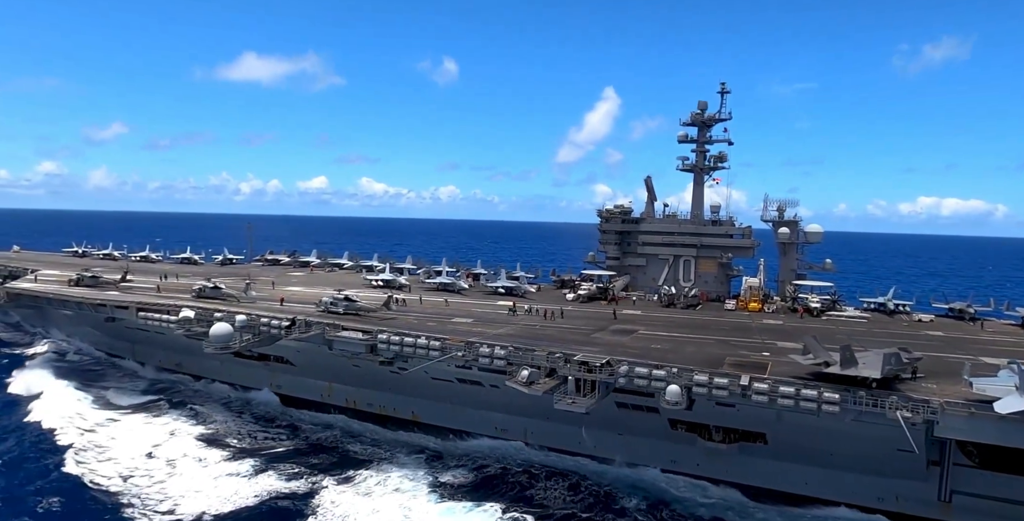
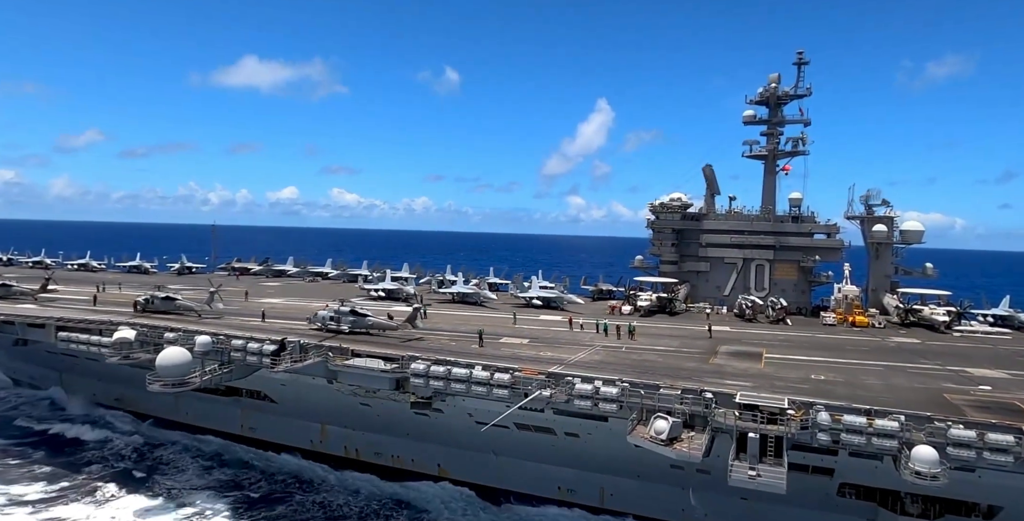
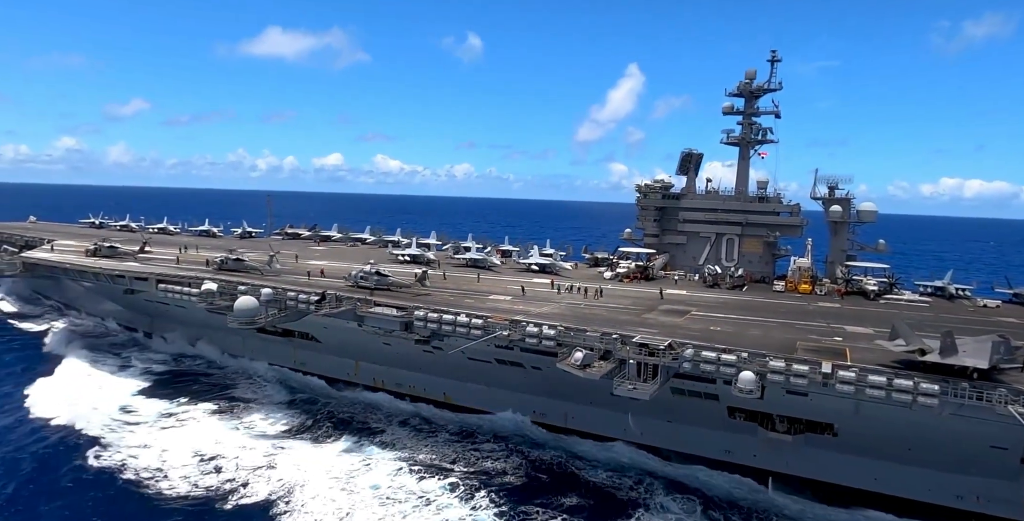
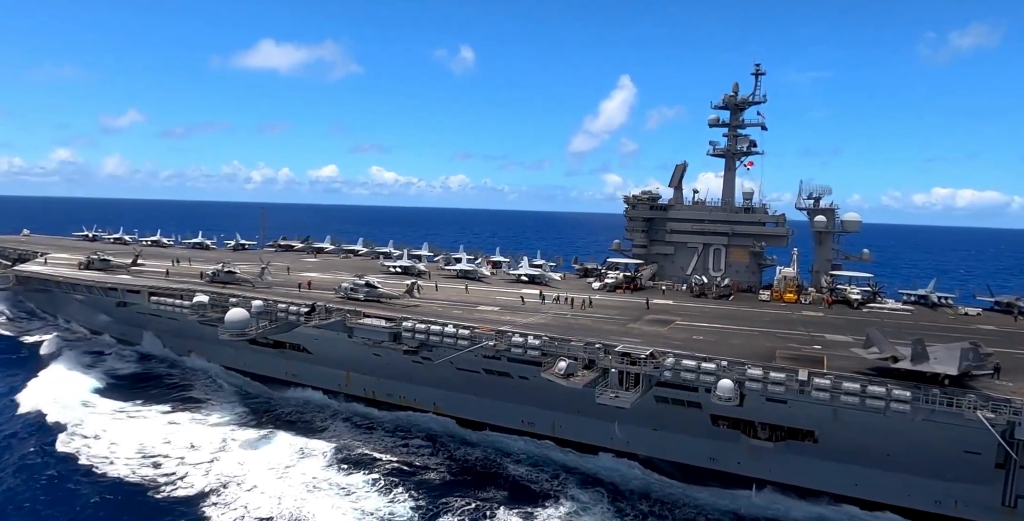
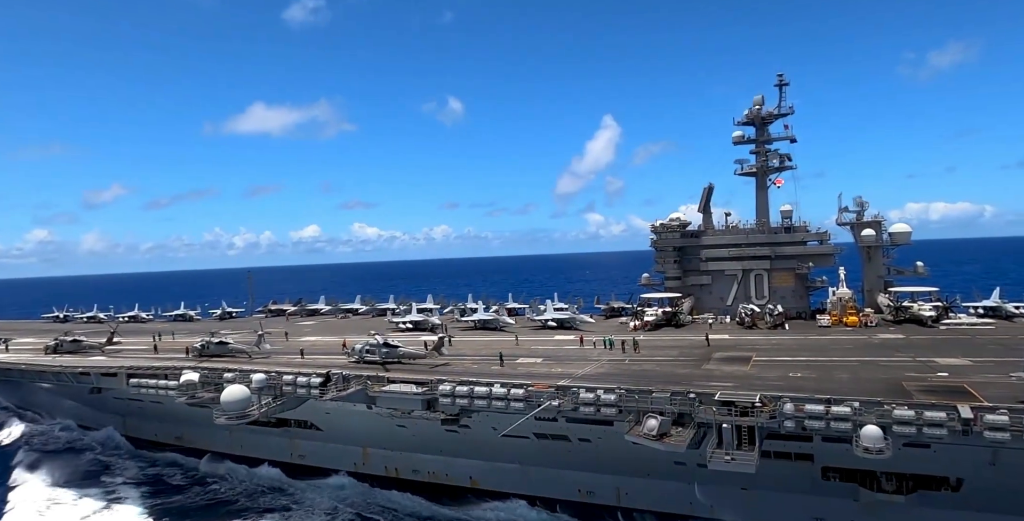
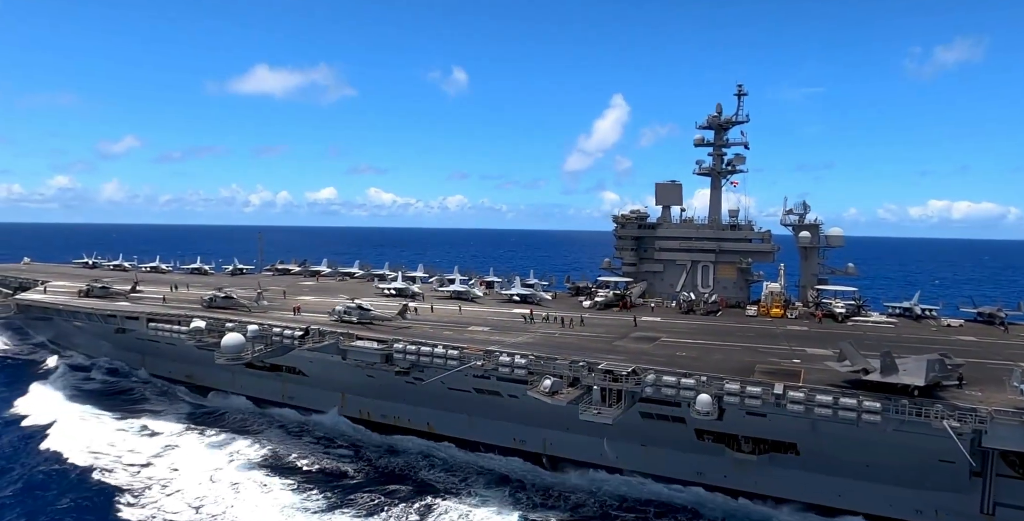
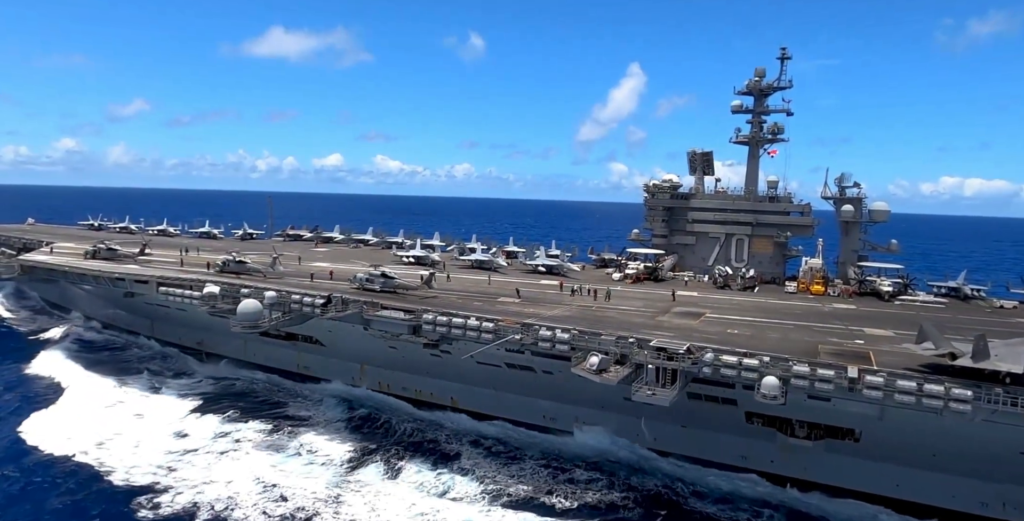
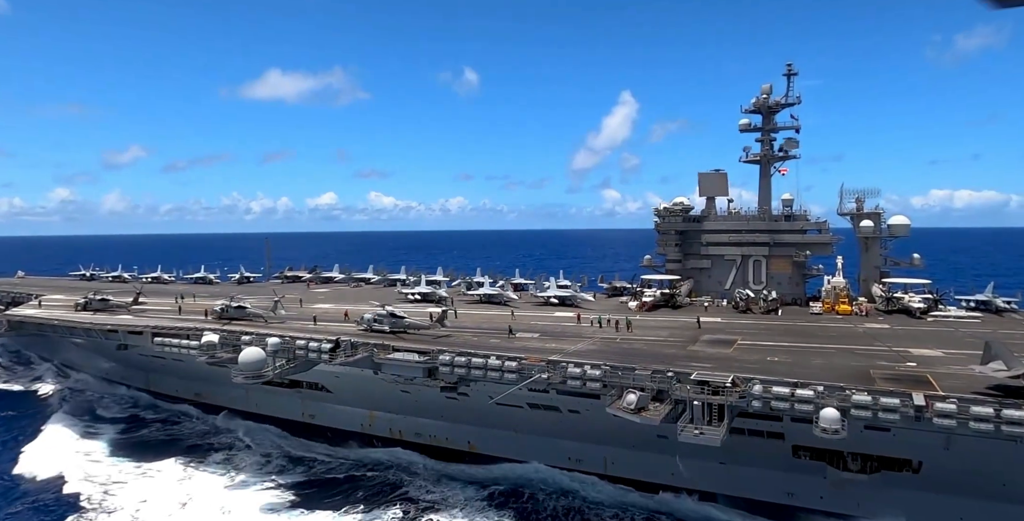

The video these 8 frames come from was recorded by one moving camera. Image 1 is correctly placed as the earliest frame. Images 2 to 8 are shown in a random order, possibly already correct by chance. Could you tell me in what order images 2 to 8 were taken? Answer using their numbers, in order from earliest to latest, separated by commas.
6, 4, 3, 7, 8, 5, 2
